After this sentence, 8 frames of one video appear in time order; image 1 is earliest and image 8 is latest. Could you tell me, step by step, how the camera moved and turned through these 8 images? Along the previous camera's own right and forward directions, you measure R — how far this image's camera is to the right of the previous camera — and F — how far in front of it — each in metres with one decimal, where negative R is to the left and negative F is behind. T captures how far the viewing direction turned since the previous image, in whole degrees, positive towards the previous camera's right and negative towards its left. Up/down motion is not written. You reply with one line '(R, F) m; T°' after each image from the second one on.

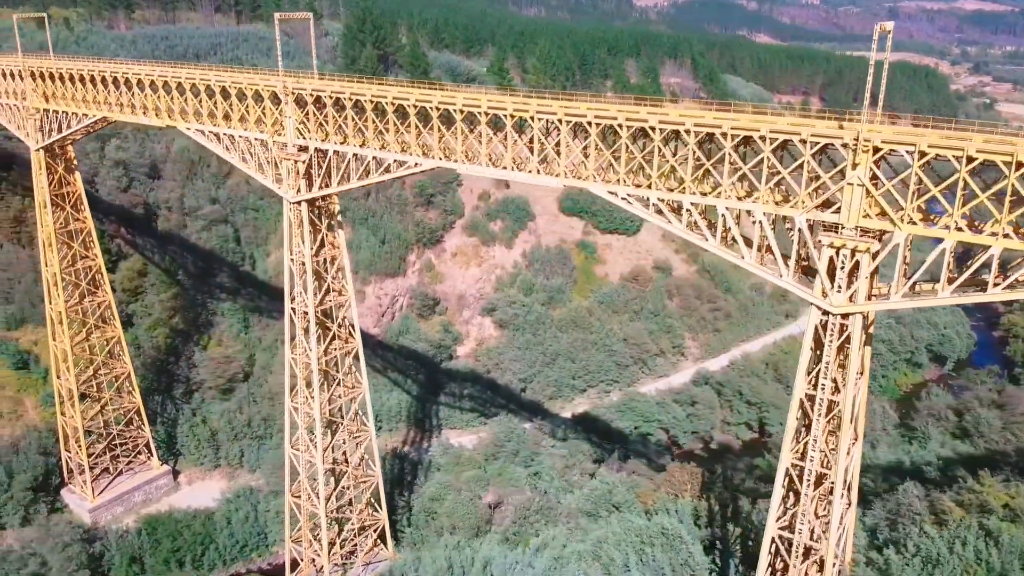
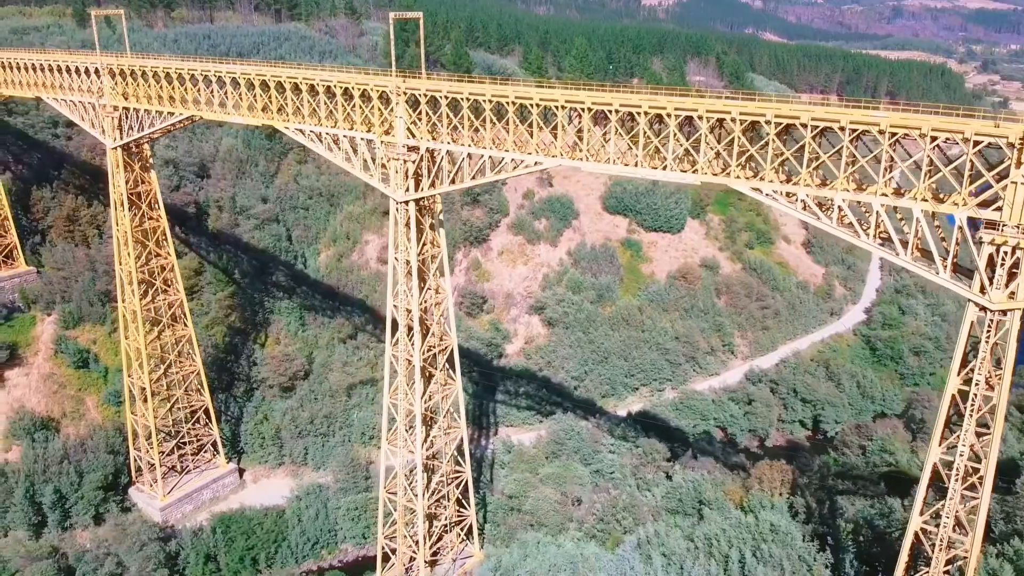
(-2.2, 0.0) m; 0°
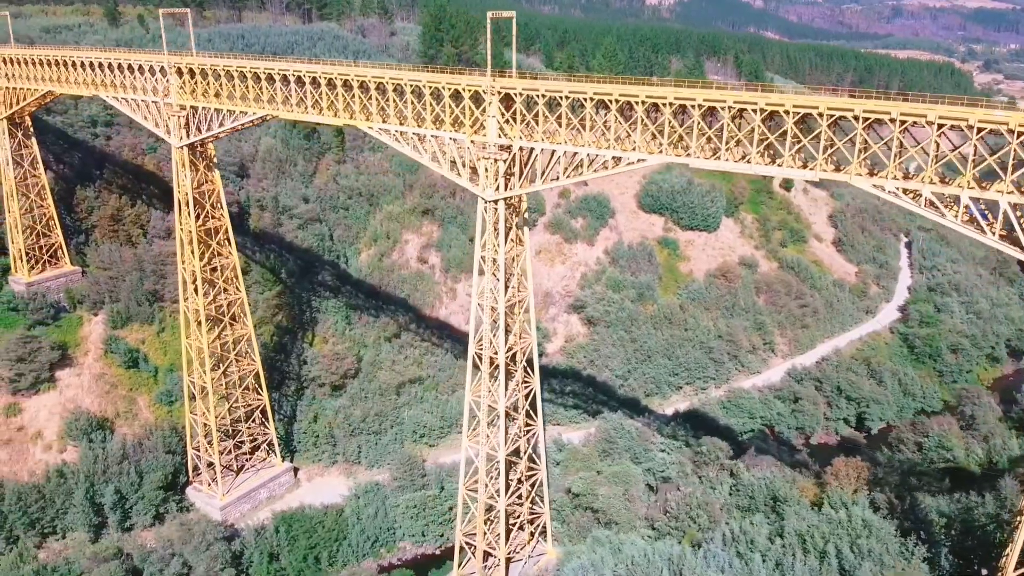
(-2.0, 0.0) m; 0°
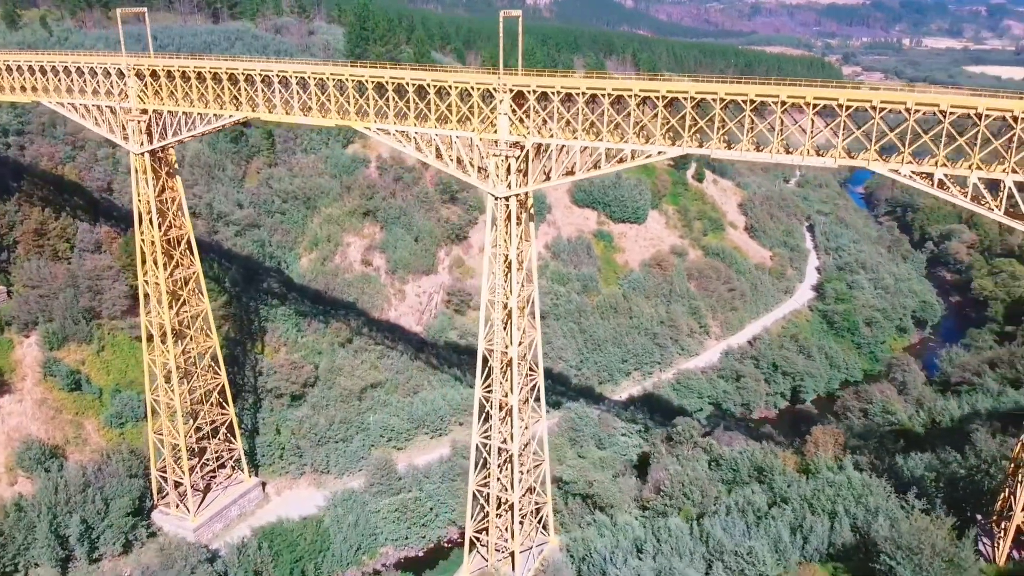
(-2.8, -0.1) m; +8°
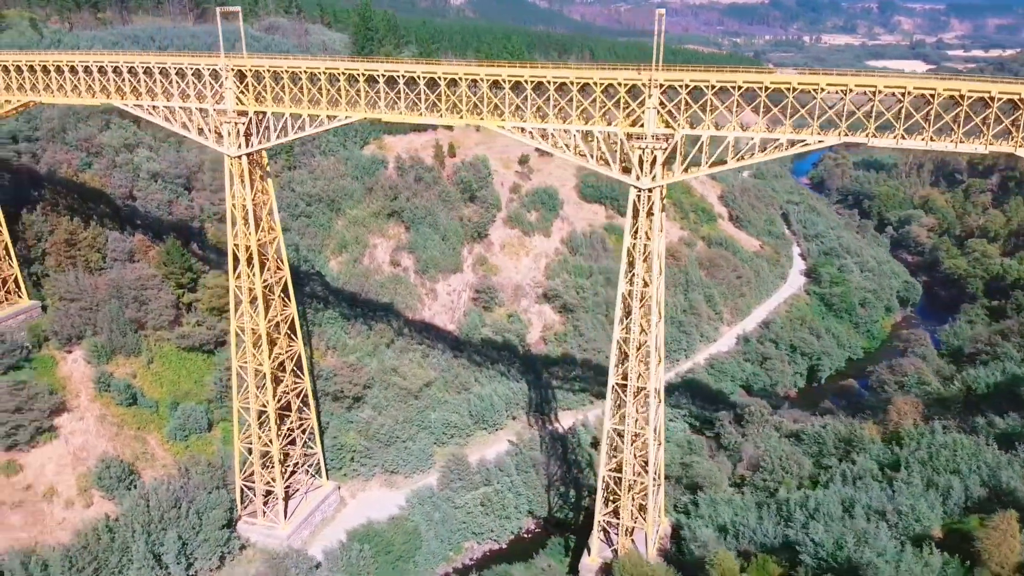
(-5.2, -0.2) m; +7°
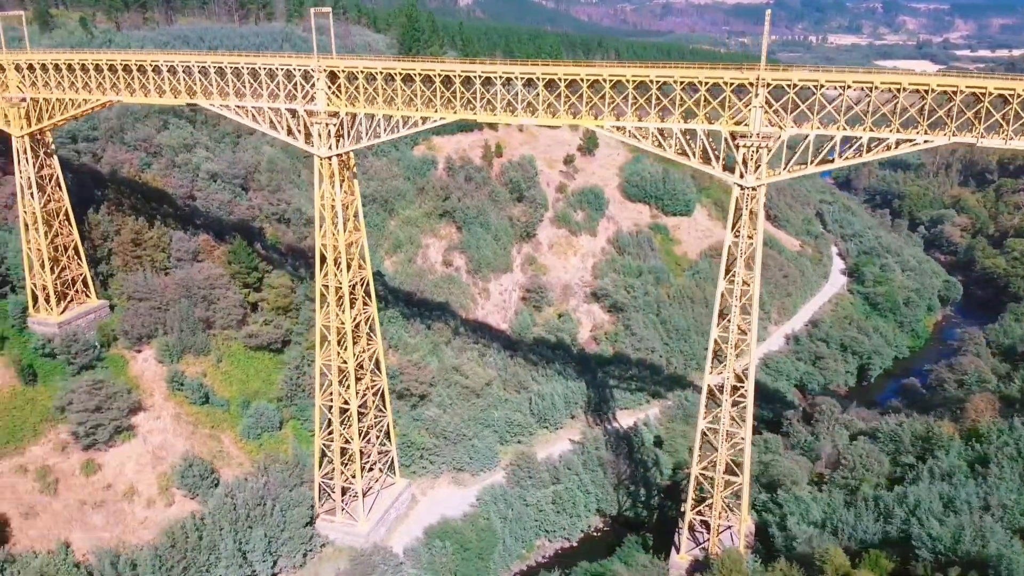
(-2.3, -0.1) m; 0°
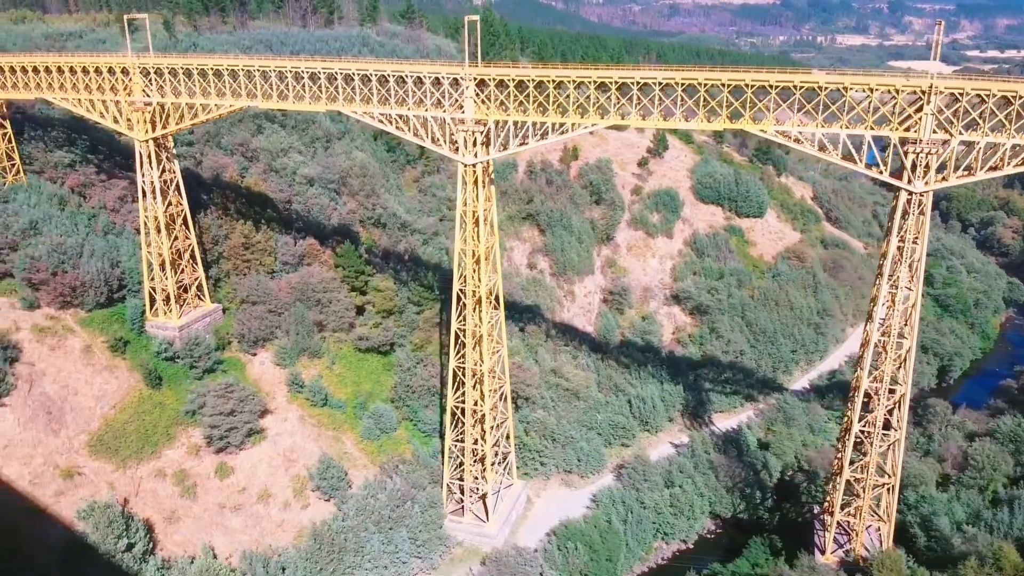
(-3.9, -0.2) m; 0°
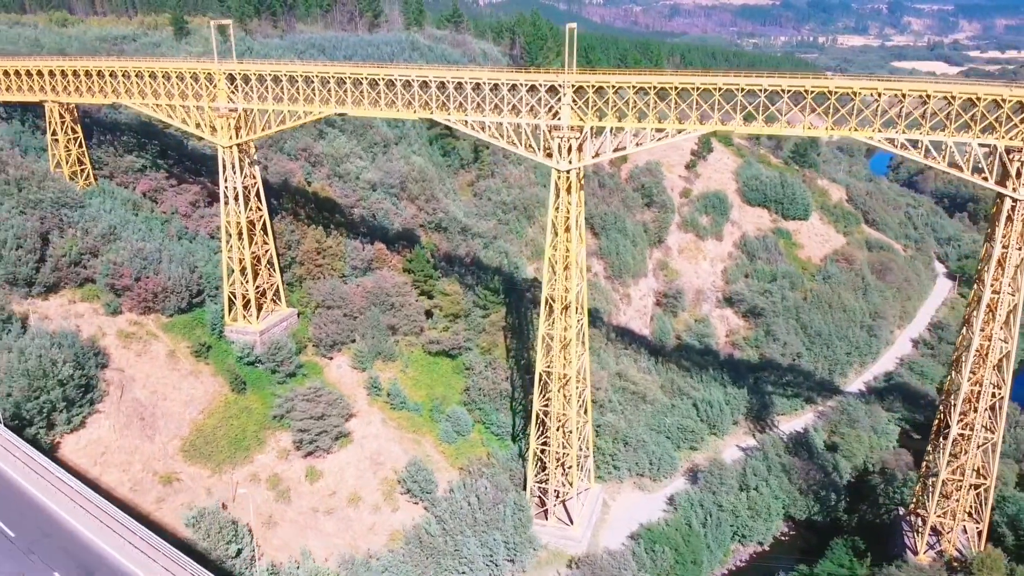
(-2.7, -0.2) m; +1°
